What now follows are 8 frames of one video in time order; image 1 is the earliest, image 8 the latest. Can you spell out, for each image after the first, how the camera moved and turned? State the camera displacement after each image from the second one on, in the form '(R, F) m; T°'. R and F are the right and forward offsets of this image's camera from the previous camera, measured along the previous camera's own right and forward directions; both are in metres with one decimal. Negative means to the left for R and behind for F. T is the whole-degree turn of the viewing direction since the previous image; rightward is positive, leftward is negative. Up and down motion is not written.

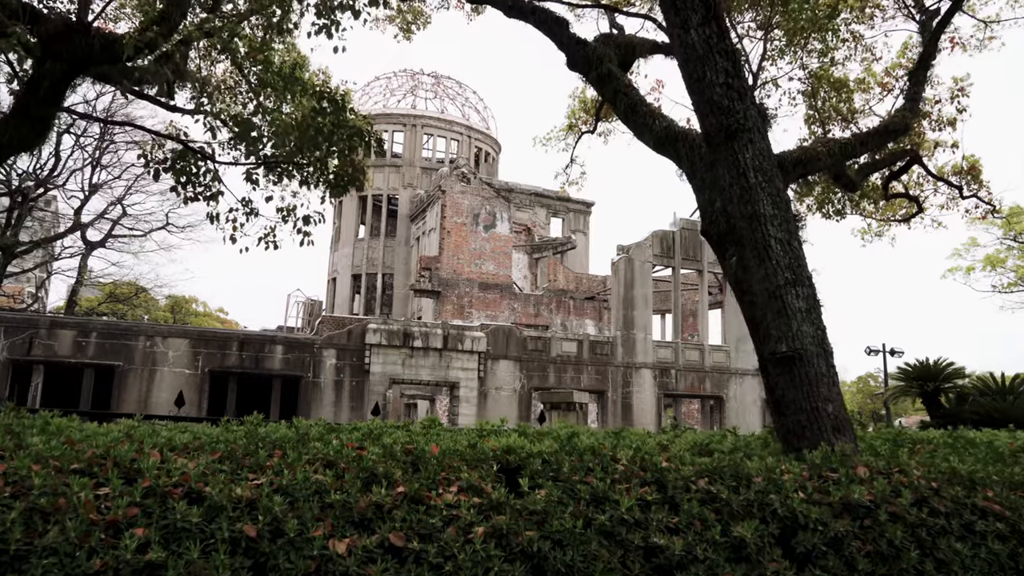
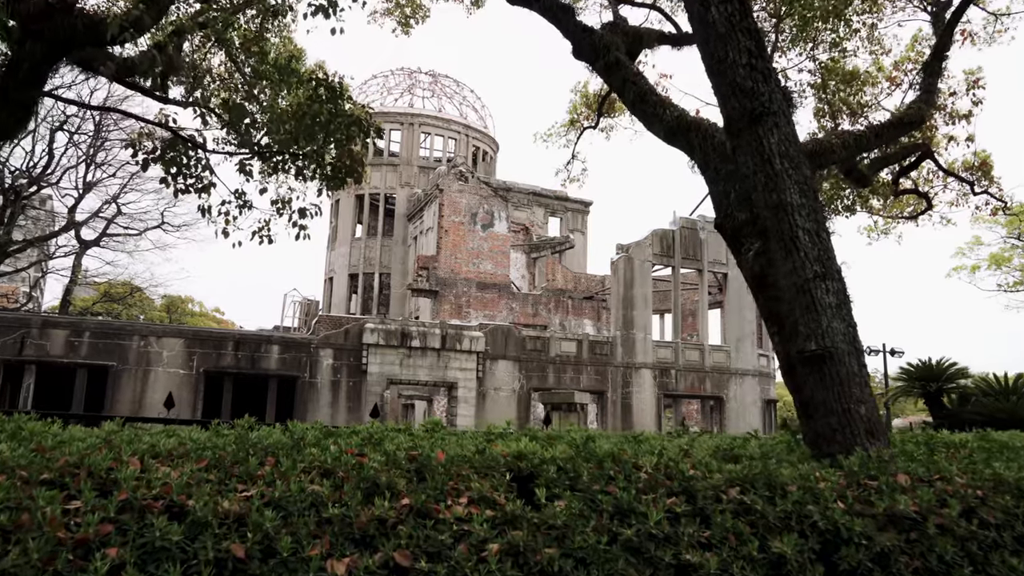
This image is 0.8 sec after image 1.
(-0.1, +0.4) m; 0°
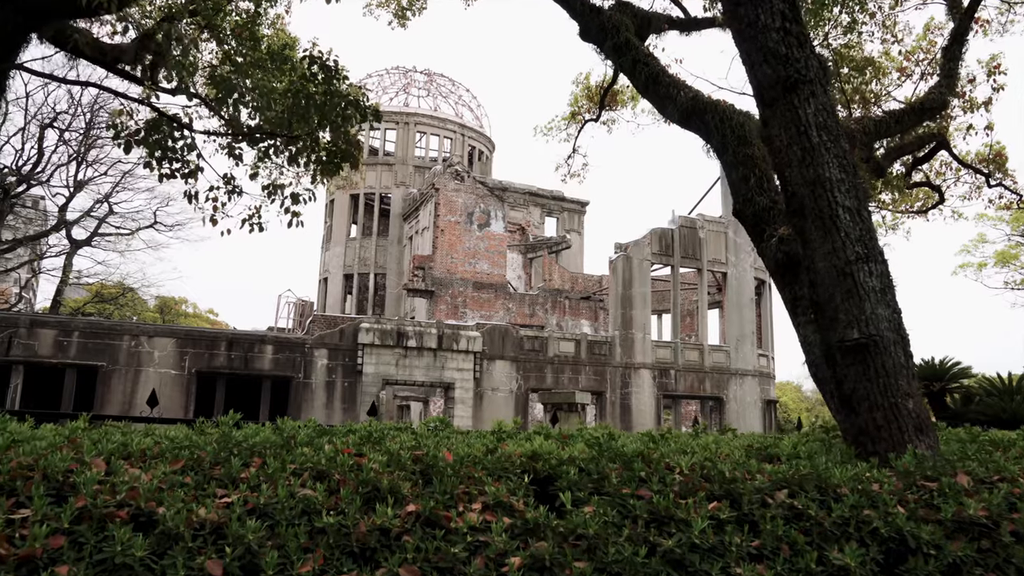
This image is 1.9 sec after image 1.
(-0.1, +0.5) m; 0°
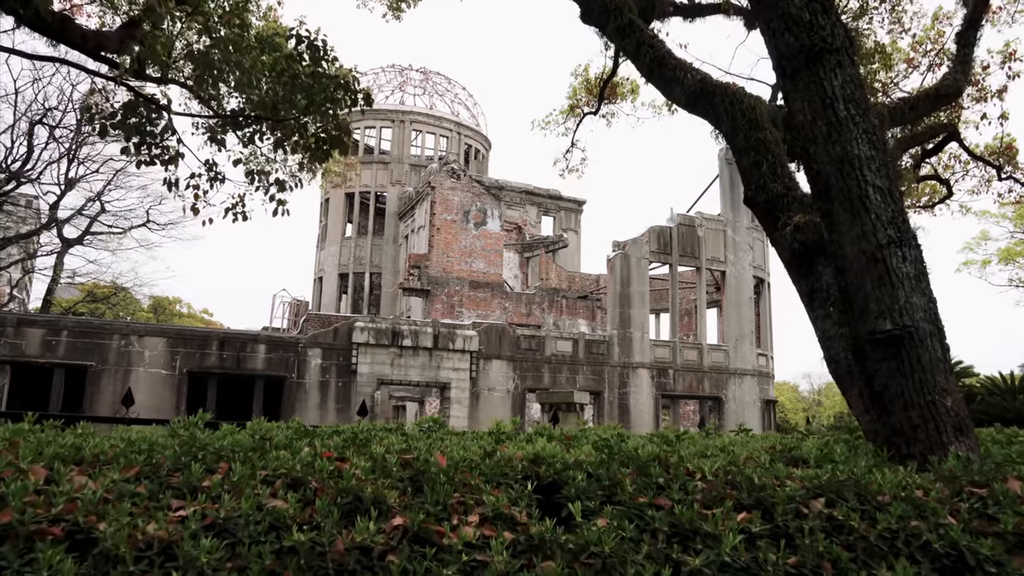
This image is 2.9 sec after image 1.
(0.0, +0.4) m; 0°
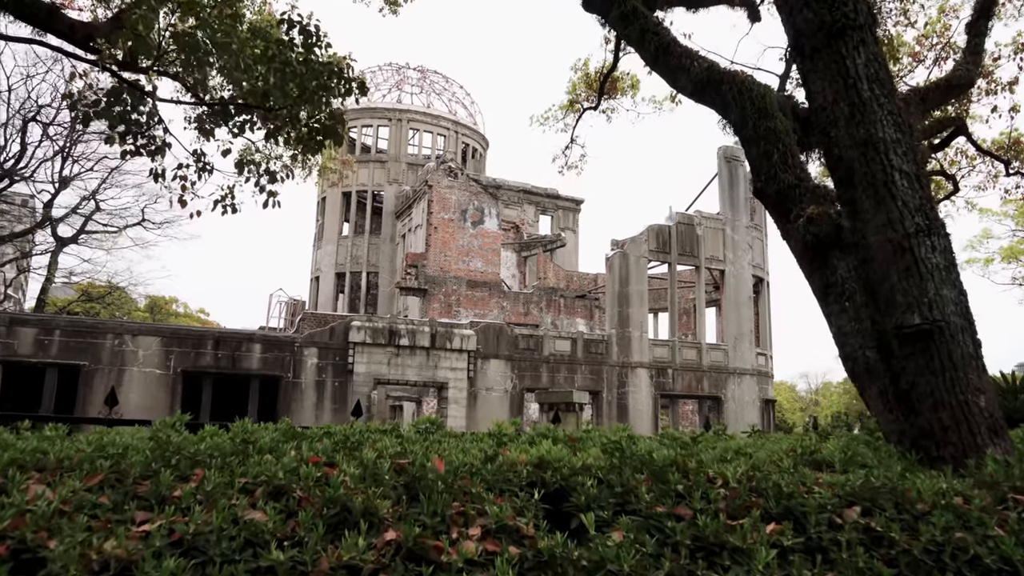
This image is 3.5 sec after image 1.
(0.0, +0.3) m; 0°
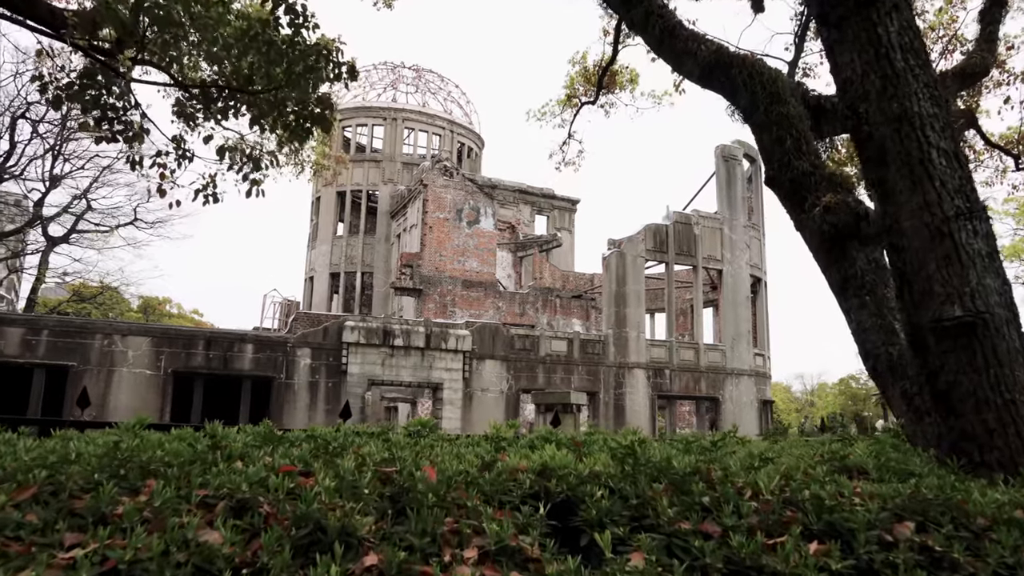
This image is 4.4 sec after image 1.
(0.0, +0.4) m; 0°
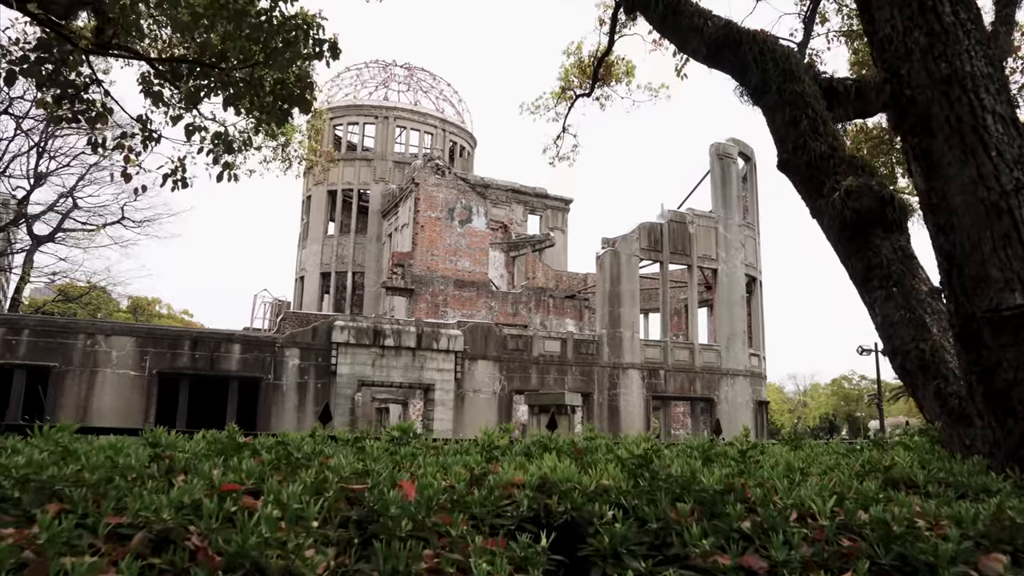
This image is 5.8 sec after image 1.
(0.0, +0.5) m; +1°
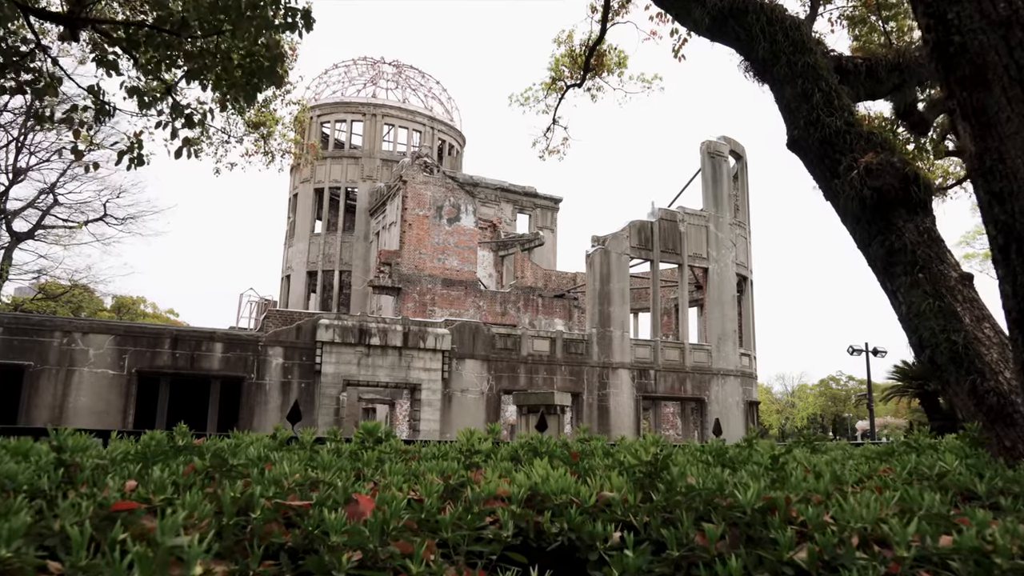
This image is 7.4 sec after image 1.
(0.0, +0.5) m; +1°
